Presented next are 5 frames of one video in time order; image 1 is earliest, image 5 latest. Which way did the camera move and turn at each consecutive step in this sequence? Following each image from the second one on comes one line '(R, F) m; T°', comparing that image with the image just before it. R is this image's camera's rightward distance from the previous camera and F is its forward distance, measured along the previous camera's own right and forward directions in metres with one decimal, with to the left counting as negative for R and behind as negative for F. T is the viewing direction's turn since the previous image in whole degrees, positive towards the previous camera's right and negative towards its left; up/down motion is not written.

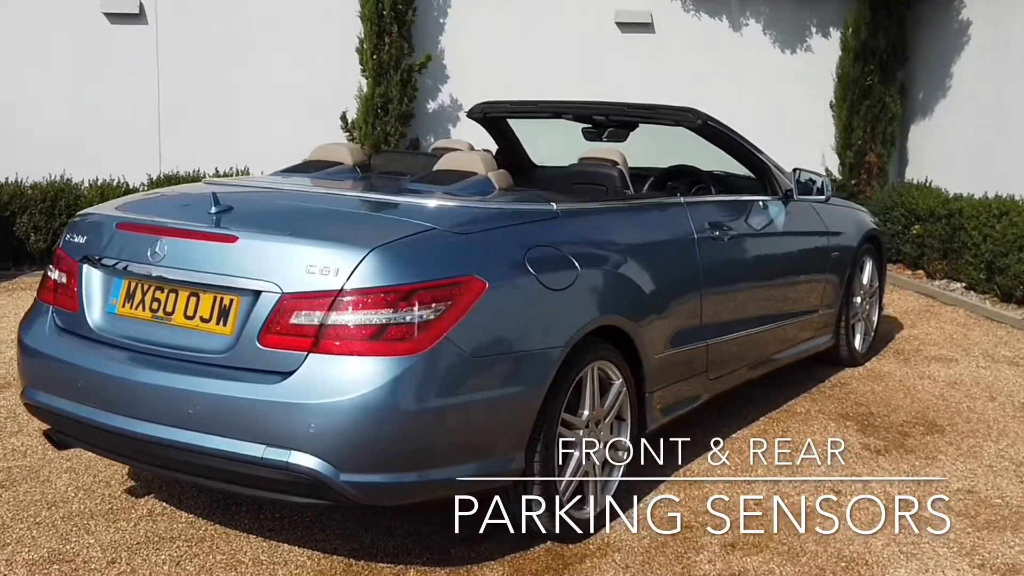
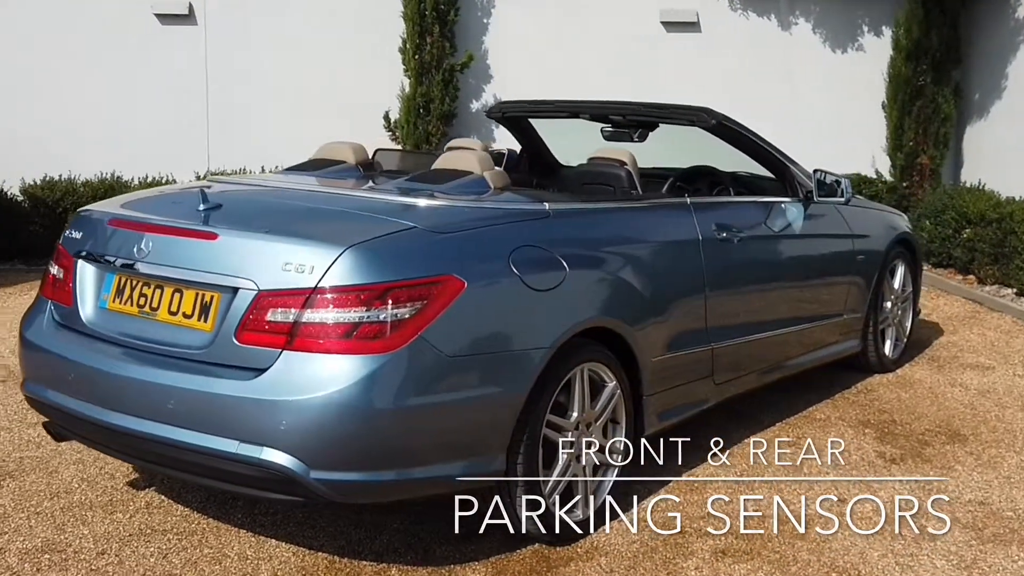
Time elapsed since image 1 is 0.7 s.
(+0.3, 0.0) m; -4°
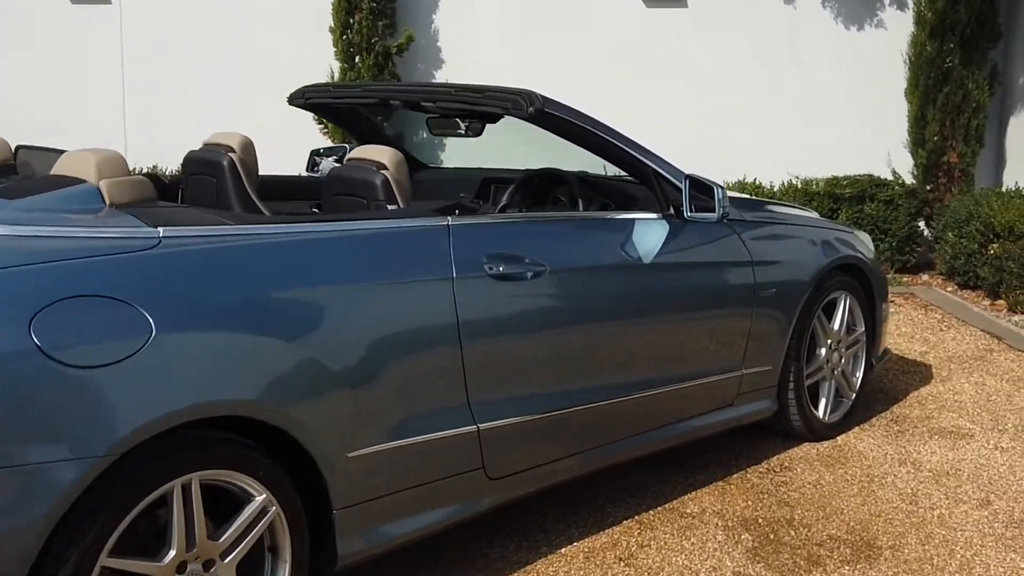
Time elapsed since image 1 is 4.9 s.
(+1.1, +1.3) m; -5°
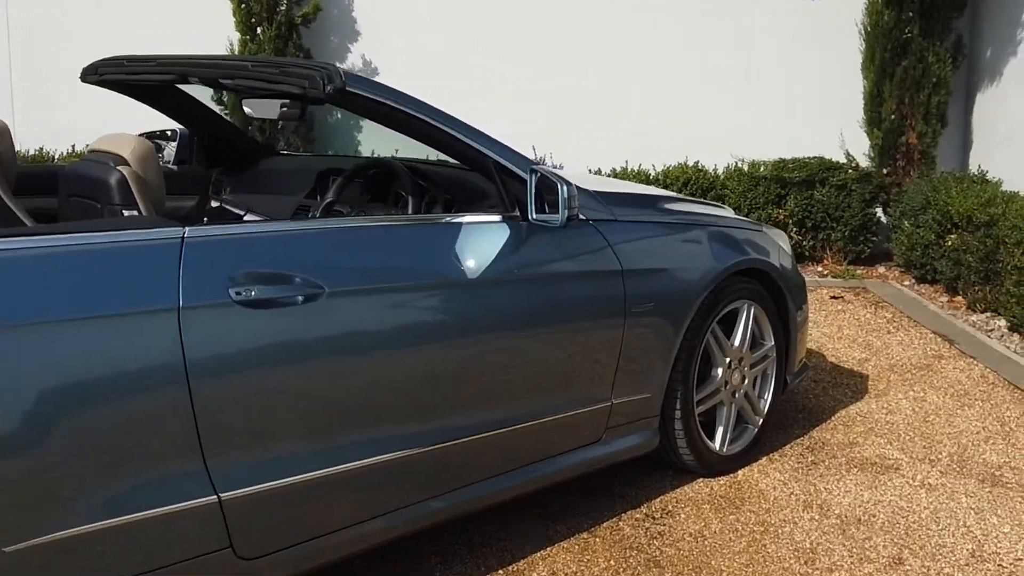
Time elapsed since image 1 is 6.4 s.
(+0.5, +0.7) m; 0°
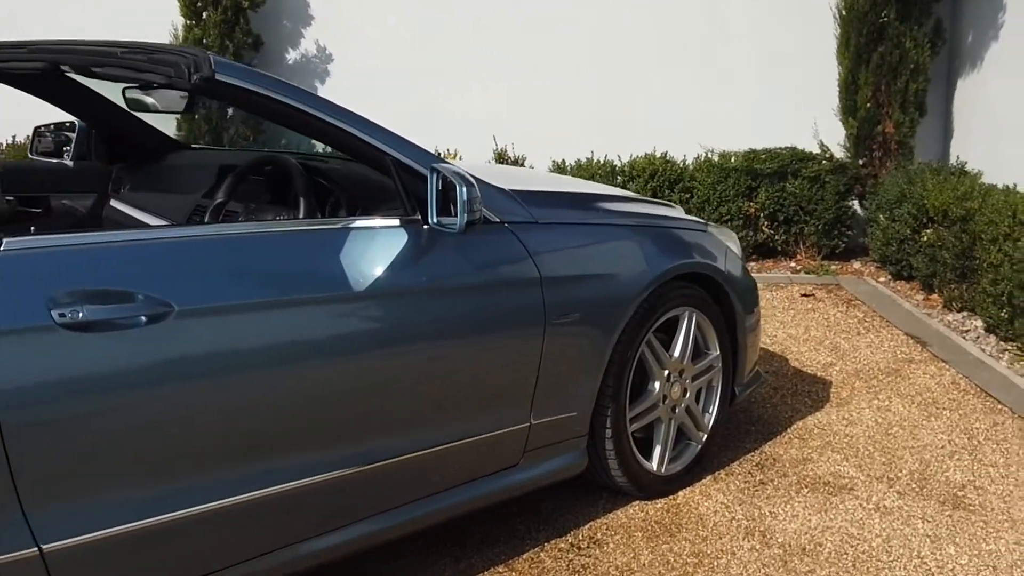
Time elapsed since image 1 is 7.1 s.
(+0.2, +0.3) m; 0°
